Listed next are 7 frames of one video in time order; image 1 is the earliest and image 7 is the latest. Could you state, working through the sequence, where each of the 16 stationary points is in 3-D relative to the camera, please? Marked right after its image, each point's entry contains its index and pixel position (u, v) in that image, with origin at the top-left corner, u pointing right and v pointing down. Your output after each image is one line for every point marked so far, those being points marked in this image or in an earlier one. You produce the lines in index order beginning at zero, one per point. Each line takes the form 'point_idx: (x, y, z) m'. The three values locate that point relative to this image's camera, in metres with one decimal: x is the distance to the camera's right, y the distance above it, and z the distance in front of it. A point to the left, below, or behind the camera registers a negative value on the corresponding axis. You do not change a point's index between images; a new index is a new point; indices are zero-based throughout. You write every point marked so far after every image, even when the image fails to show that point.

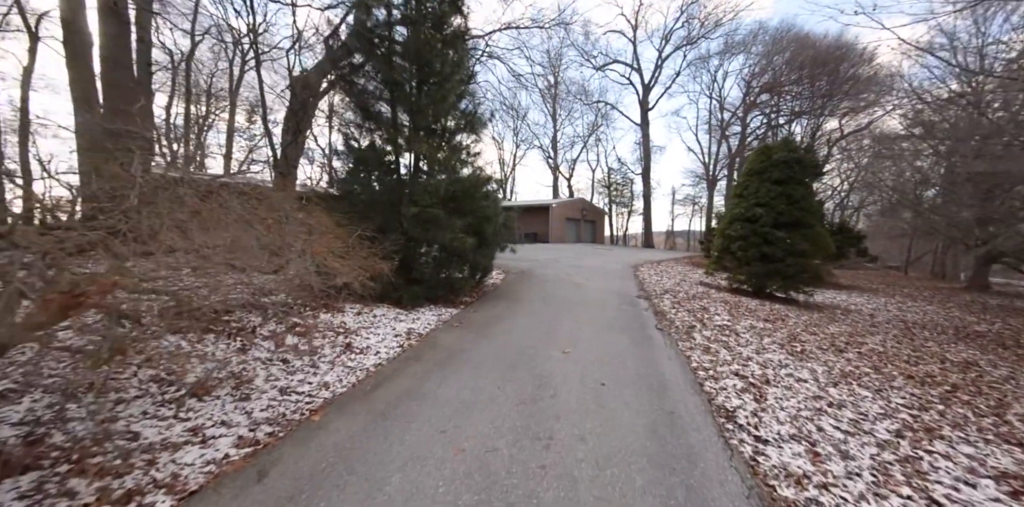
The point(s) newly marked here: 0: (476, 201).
0: (-0.7, +1.0, +6.5) m
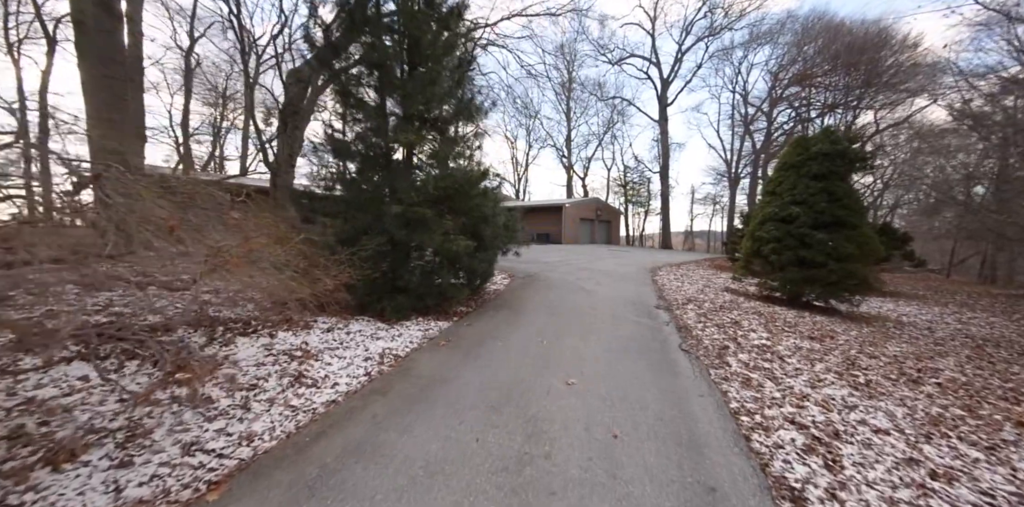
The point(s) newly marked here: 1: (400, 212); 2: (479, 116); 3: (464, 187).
0: (-0.6, +0.9, +5.8) m
1: (-1.5, +0.6, +5.0) m
2: (-0.8, +2.7, +7.1) m
3: (-0.7, +1.1, +5.6) m
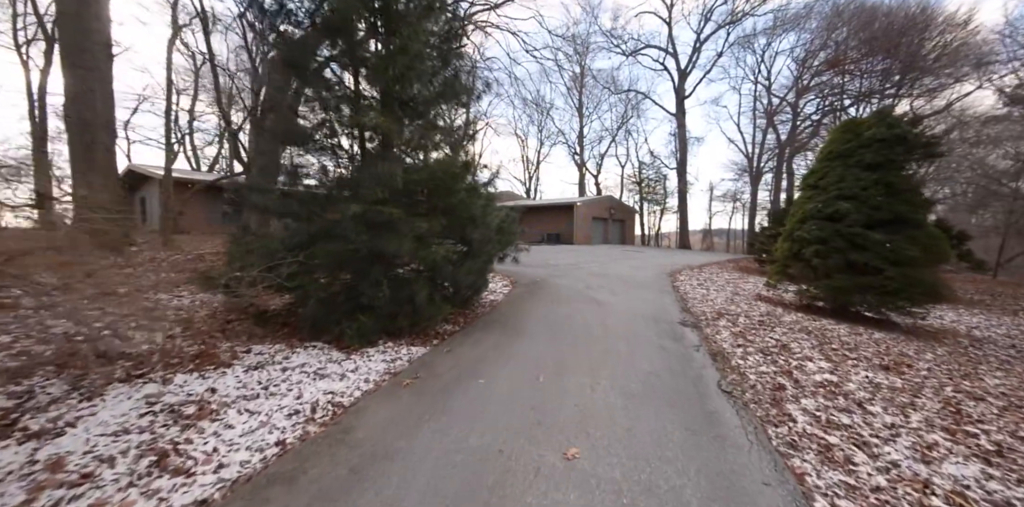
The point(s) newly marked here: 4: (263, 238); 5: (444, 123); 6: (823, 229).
0: (-0.7, +0.8, +4.7) m
1: (-1.7, +0.5, +4.0) m
2: (-0.9, +2.6, +6.1) m
3: (-0.8, +0.9, +4.6) m
4: (-3.1, +0.2, +4.4) m
5: (-1.1, +2.1, +5.7) m
6: (+7.0, +0.6, +8.0) m
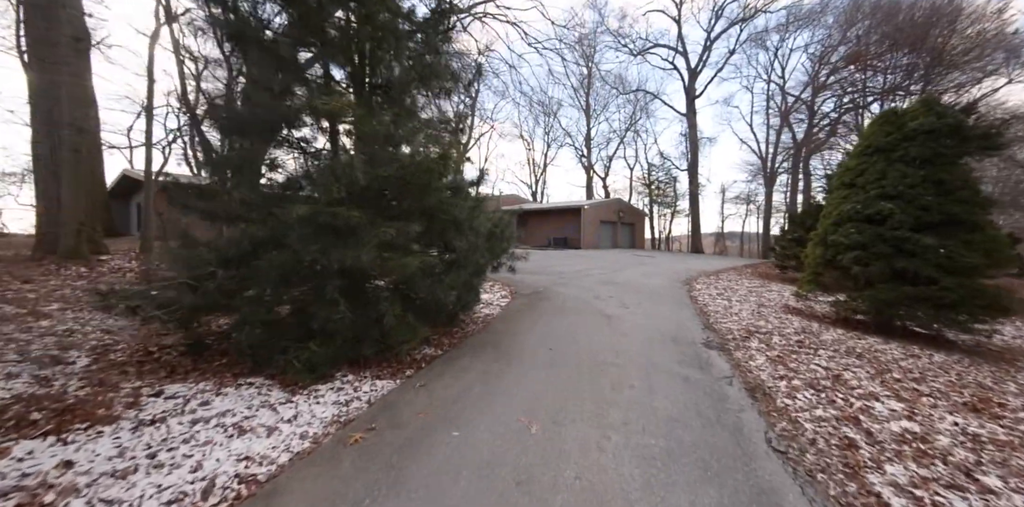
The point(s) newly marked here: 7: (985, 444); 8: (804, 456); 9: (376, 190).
0: (-0.9, +0.6, +3.9) m
1: (-1.8, +0.4, +3.2) m
2: (-1.0, +2.5, +5.3) m
3: (-0.9, +0.8, +3.8) m
4: (-3.2, +0.1, +3.6) m
5: (-1.2, +2.0, +4.9) m
6: (+7.0, +0.4, +7.0) m
7: (+3.9, -1.5, +2.9) m
8: (+2.2, -1.5, +2.6) m
9: (-1.4, +0.7, +3.7) m
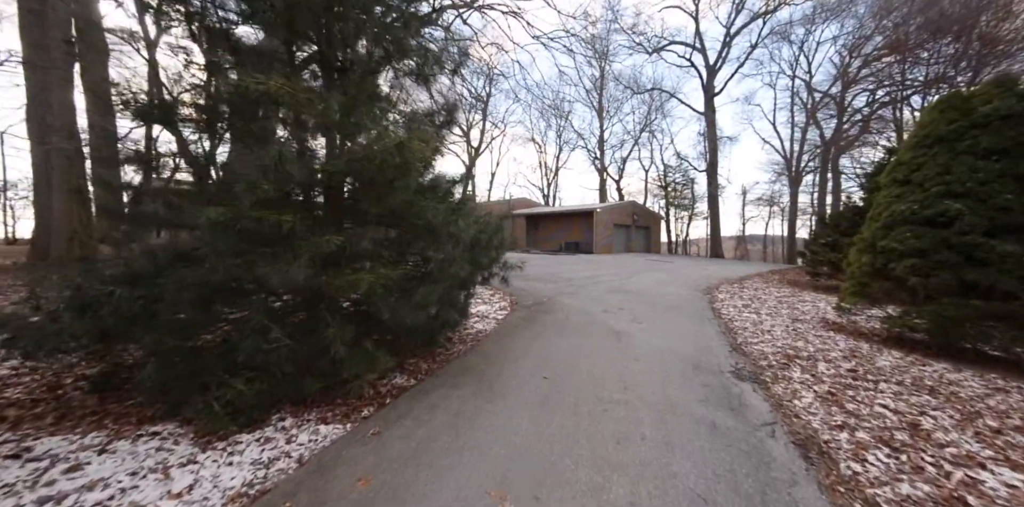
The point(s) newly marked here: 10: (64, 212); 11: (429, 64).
0: (-1.0, +0.5, +3.2) m
1: (-2.0, +0.2, +2.5) m
2: (-1.1, +2.3, +4.6) m
3: (-1.1, +0.7, +3.1) m
4: (-3.4, -0.1, +3.0) m
5: (-1.3, +1.8, +4.2) m
6: (+7.0, +0.3, +6.0) m
7: (+3.6, -1.6, +2.0) m
8: (+2.0, -1.6, +1.8) m
9: (-1.6, +0.5, +3.0) m
10: (-10.1, +0.9, +7.8) m
11: (-1.2, +2.5, +4.6) m
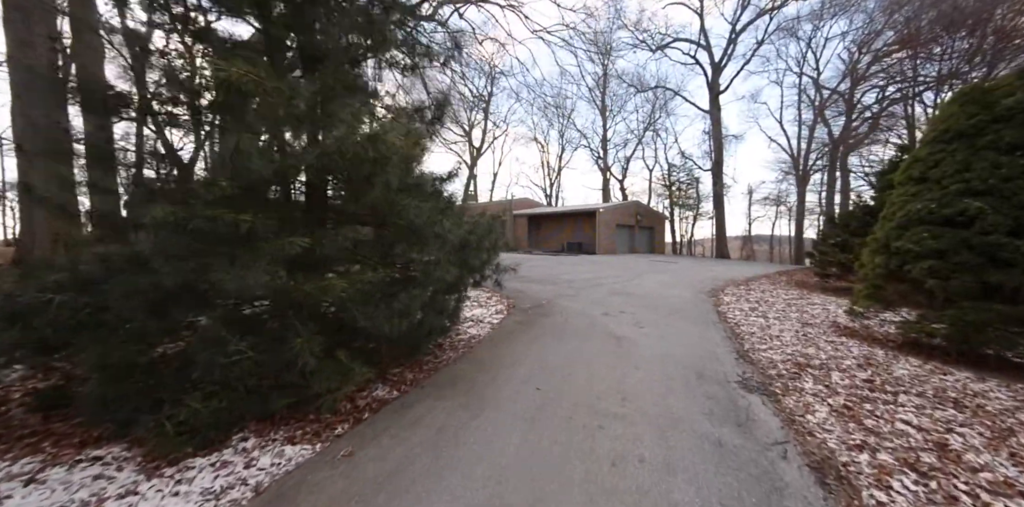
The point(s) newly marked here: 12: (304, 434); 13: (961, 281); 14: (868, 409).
0: (-1.1, +0.5, +3.0) m
1: (-2.1, +0.2, +2.3) m
2: (-1.2, +2.3, +4.4) m
3: (-1.2, +0.7, +2.8) m
4: (-3.5, -0.1, +2.8) m
5: (-1.4, +1.8, +4.0) m
6: (+6.9, +0.3, +5.7) m
7: (+3.5, -1.7, +1.7) m
8: (+1.8, -1.6, +1.5) m
9: (-1.7, +0.5, +2.8) m
10: (-10.1, +0.9, +7.7) m
11: (-1.2, +2.5, +4.4) m
12: (-1.7, -1.4, +2.8) m
13: (+7.0, -0.4, +5.5) m
14: (+3.6, -1.5, +3.6) m
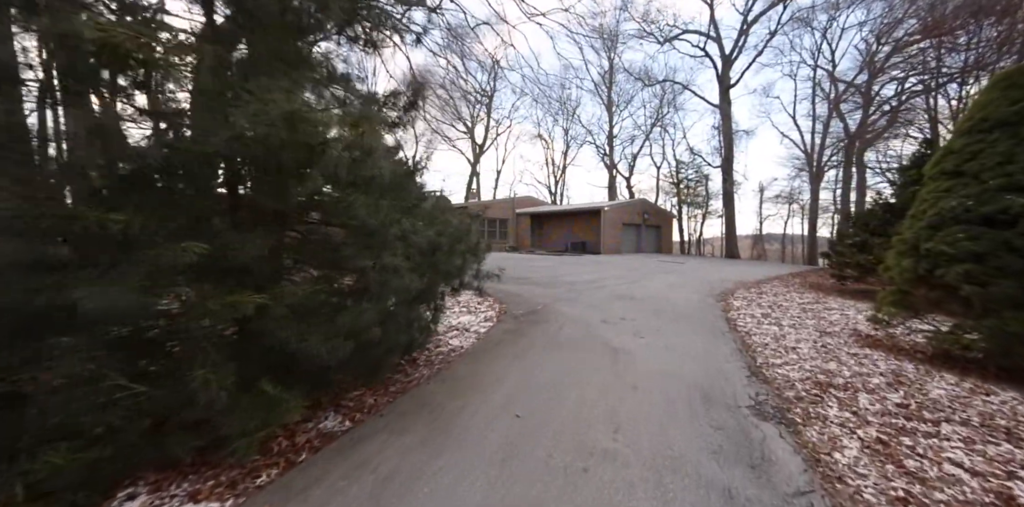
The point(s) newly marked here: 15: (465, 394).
0: (-1.4, +0.4, +2.5) m
1: (-2.4, +0.2, +1.8) m
2: (-1.4, +2.3, +3.9) m
3: (-1.5, +0.6, +2.4) m
4: (-3.7, -0.1, +2.3) m
5: (-1.6, +1.8, +3.5) m
6: (+6.7, +0.2, +5.0) m
7: (+3.3, -1.7, +1.1) m
8: (+1.6, -1.7, +1.0) m
9: (-2.0, +0.5, +2.3) m
10: (-10.3, +0.8, +7.4) m
11: (-1.5, +2.4, +3.9) m
12: (-1.9, -1.5, +2.4) m
13: (+6.8, -0.5, +4.9) m
14: (+3.4, -1.6, +3.0) m
15: (-0.5, -1.4, +3.6) m
